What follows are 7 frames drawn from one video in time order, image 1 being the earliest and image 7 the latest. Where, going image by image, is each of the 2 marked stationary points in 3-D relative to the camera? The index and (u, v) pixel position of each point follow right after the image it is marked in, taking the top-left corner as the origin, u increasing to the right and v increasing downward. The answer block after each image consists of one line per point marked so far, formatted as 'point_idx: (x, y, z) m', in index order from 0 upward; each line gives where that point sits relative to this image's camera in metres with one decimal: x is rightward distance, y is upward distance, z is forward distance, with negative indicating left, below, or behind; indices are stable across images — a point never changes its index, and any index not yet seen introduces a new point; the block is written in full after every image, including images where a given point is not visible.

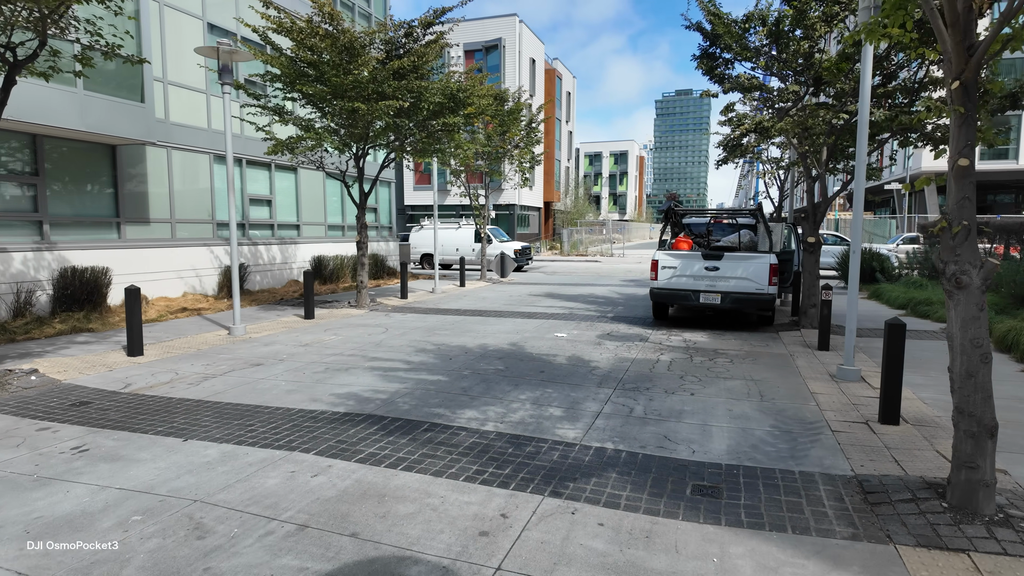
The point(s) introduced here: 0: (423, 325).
0: (-1.7, -0.7, +10.8) m
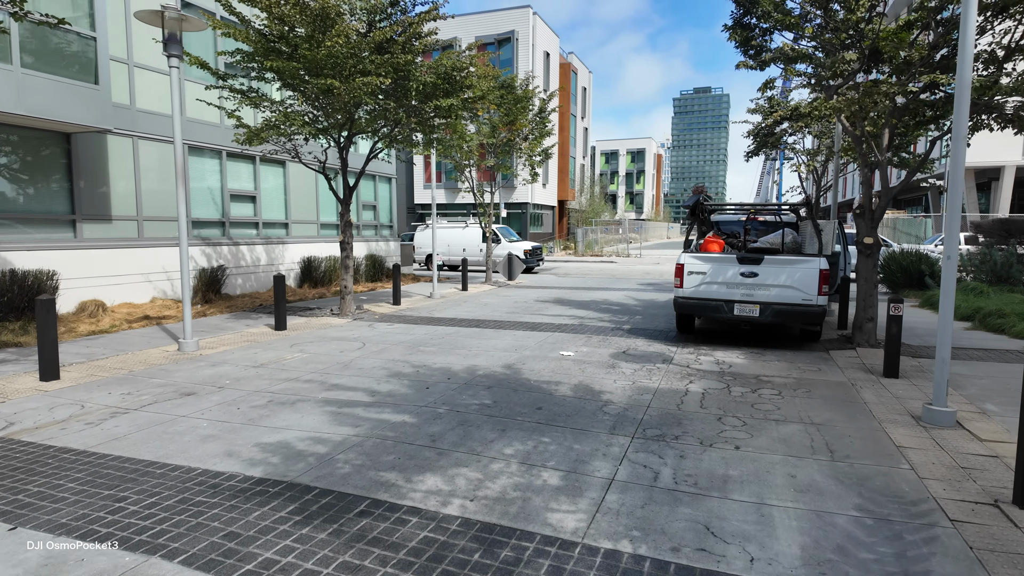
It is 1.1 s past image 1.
0: (-1.7, -0.8, +9.3) m
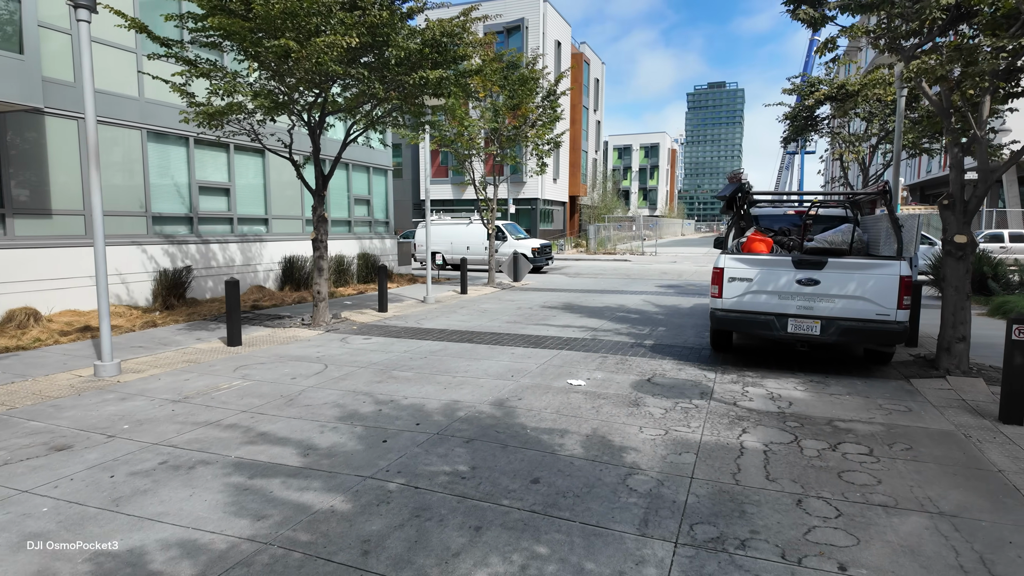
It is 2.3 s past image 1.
0: (-1.7, -0.9, +7.7) m
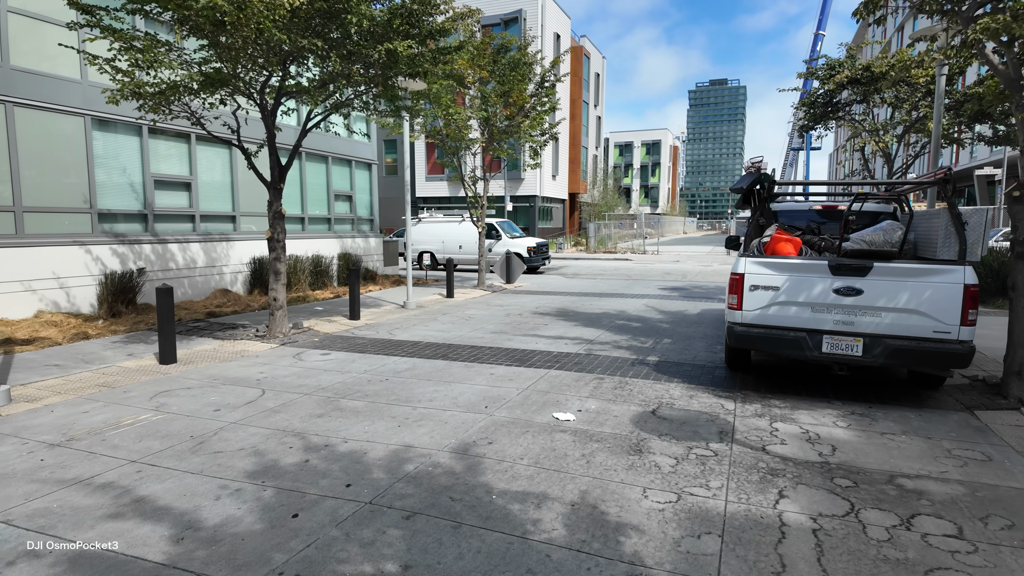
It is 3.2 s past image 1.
0: (-2.0, -1.0, +6.5) m
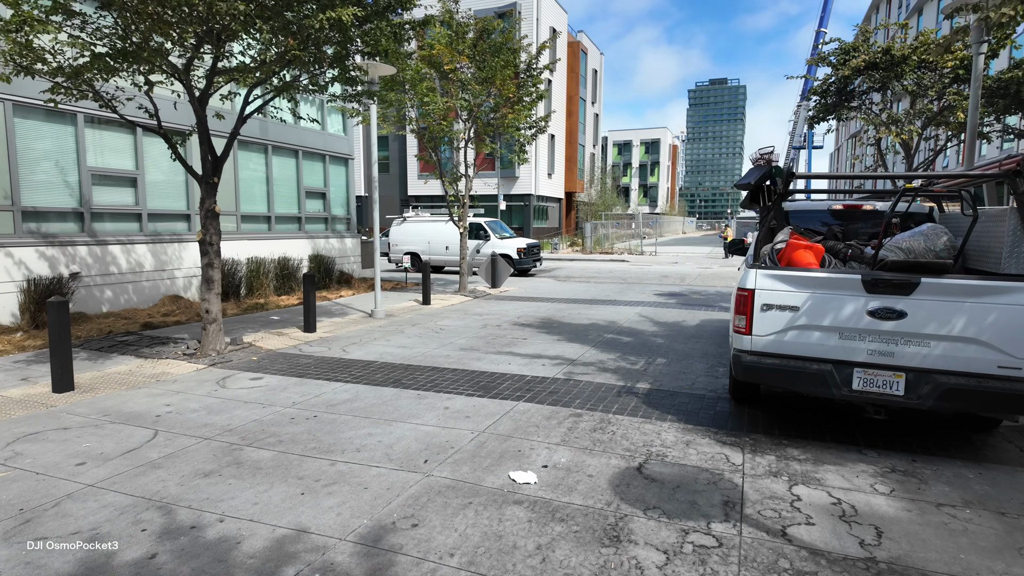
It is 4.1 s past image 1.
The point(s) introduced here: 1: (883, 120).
0: (-2.3, -1.1, +5.3) m
1: (+7.1, +3.2, +11.2) m
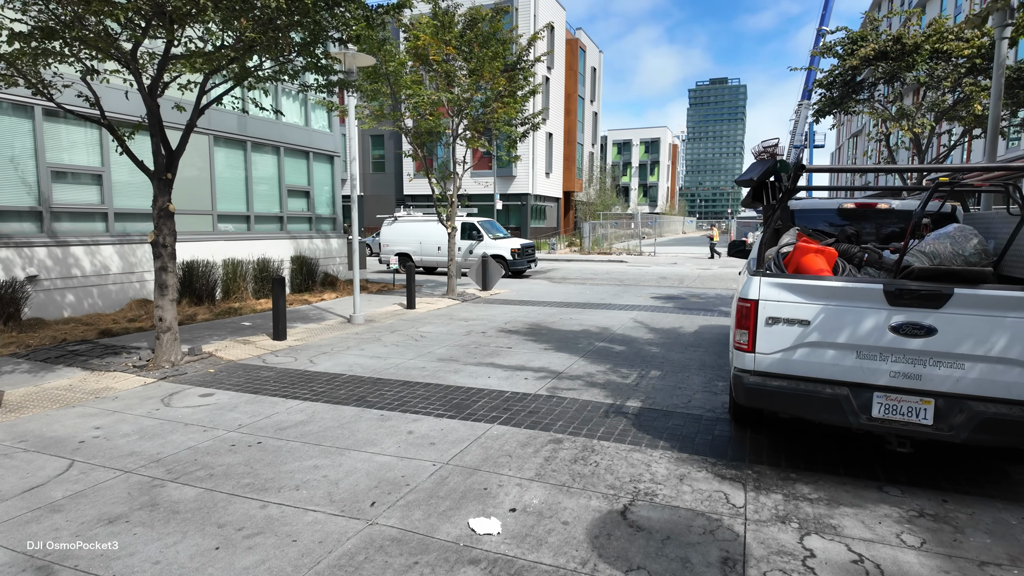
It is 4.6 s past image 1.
0: (-2.6, -1.2, +4.7) m
1: (+6.9, +3.1, +10.5) m
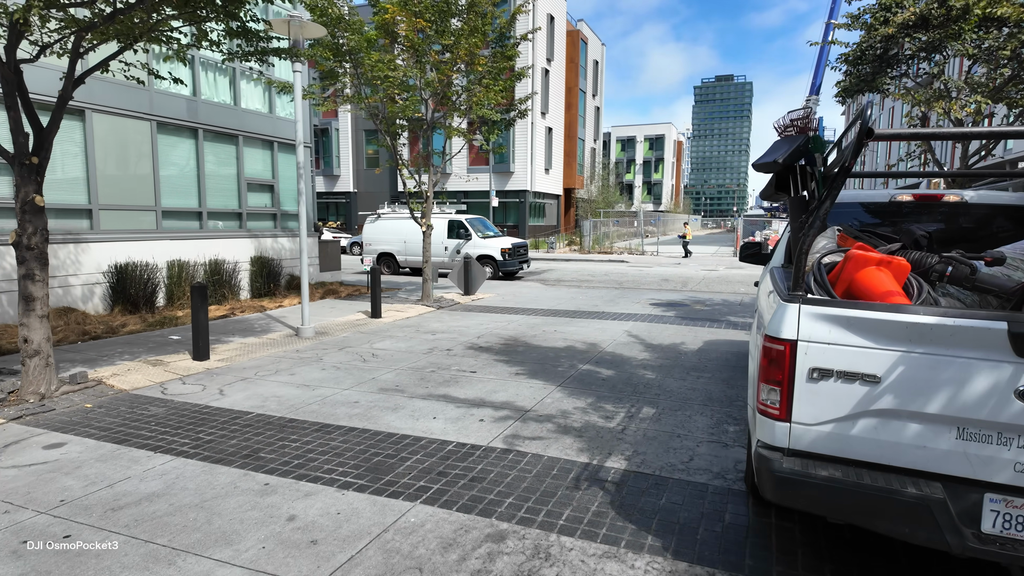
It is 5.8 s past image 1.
0: (-3.0, -1.4, +3.3) m
1: (+6.5, +3.0, +9.0) m
